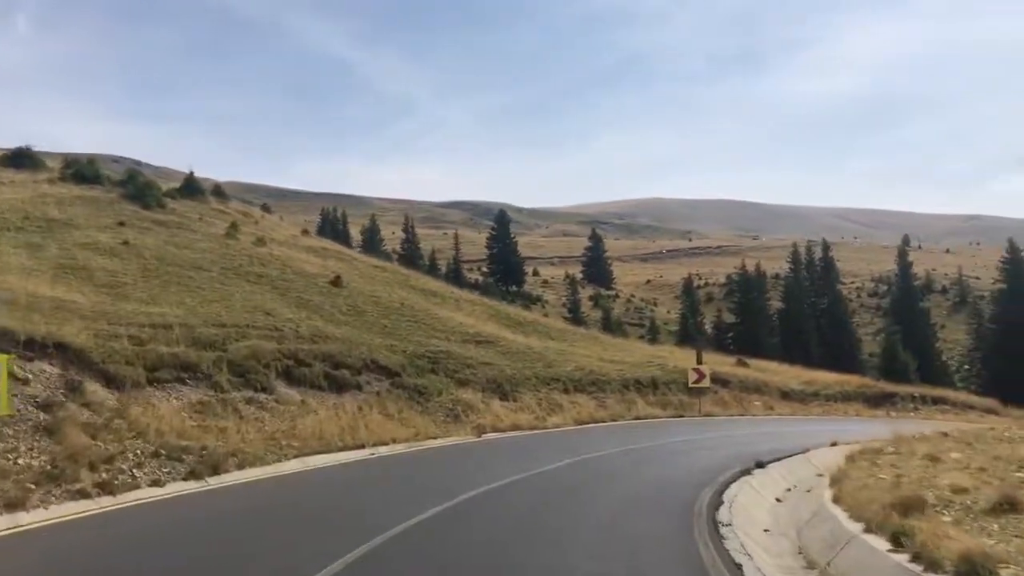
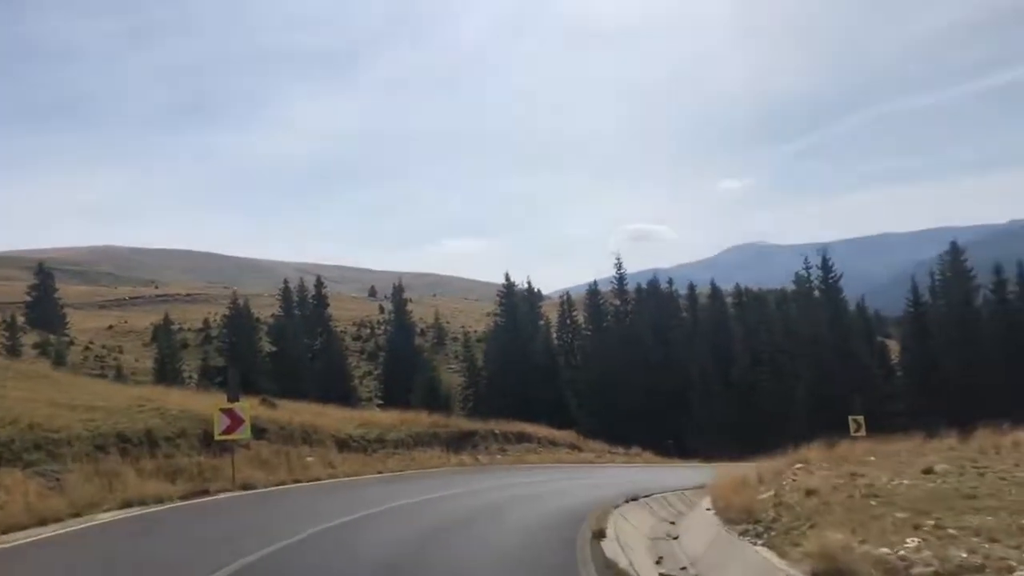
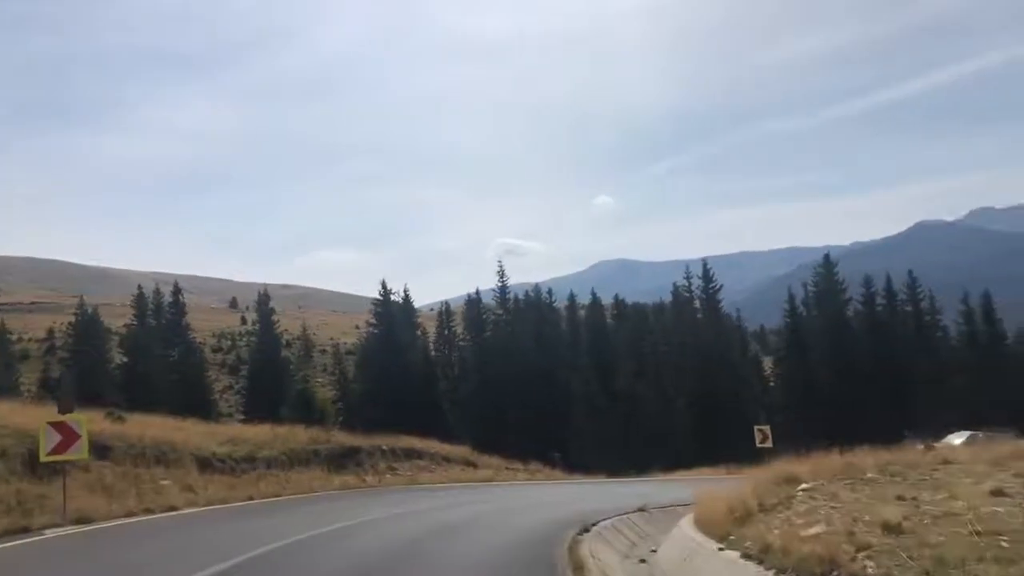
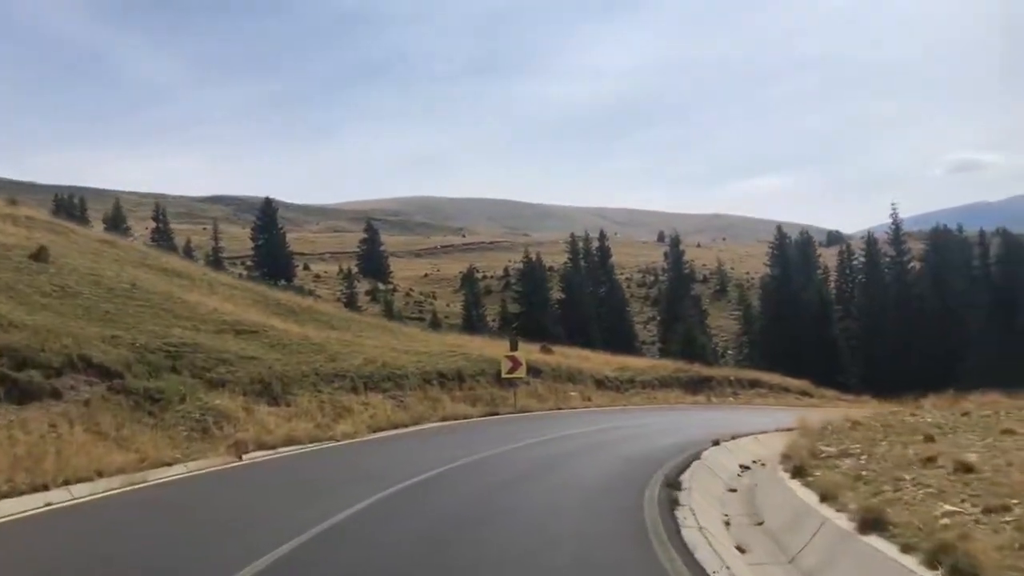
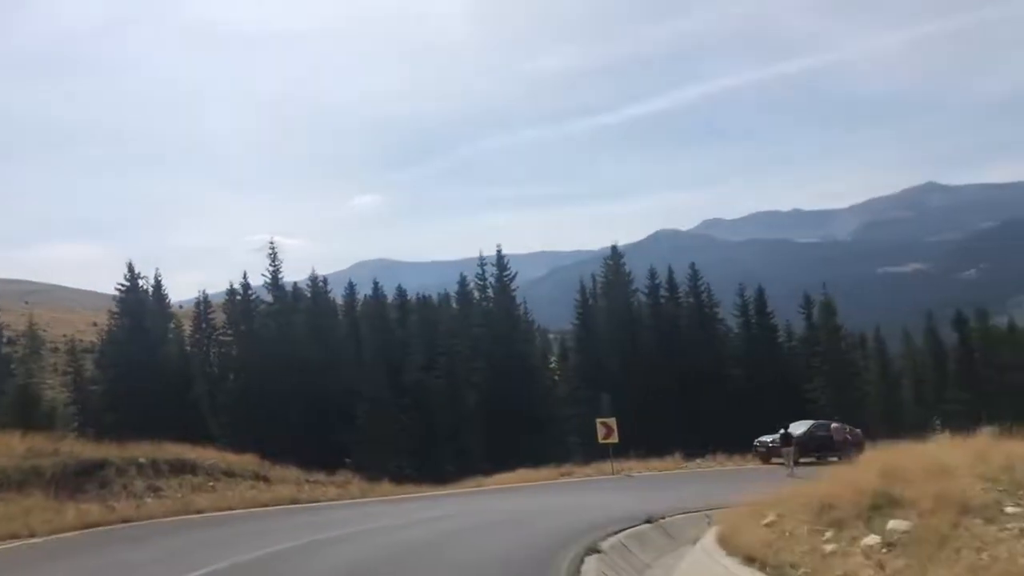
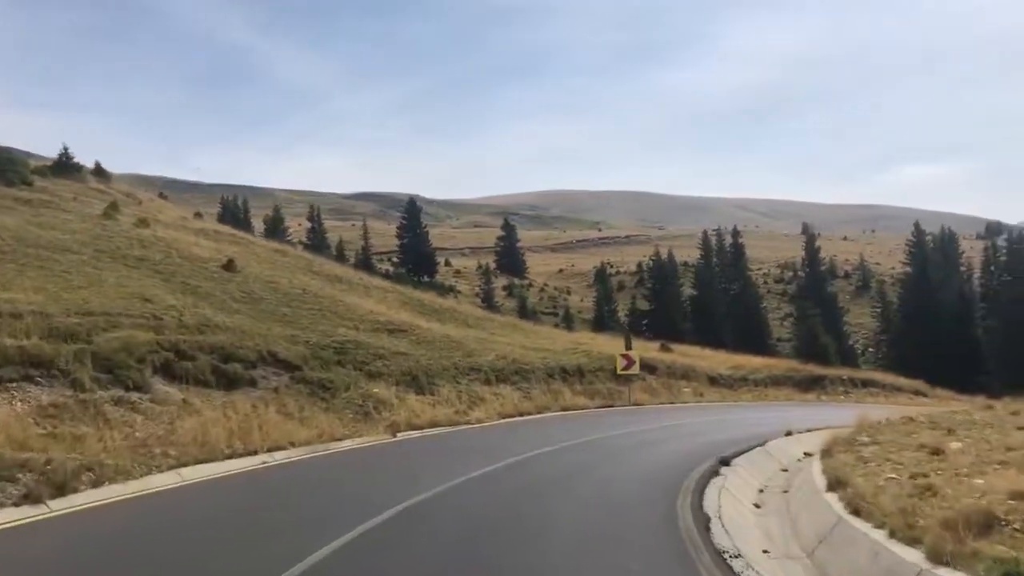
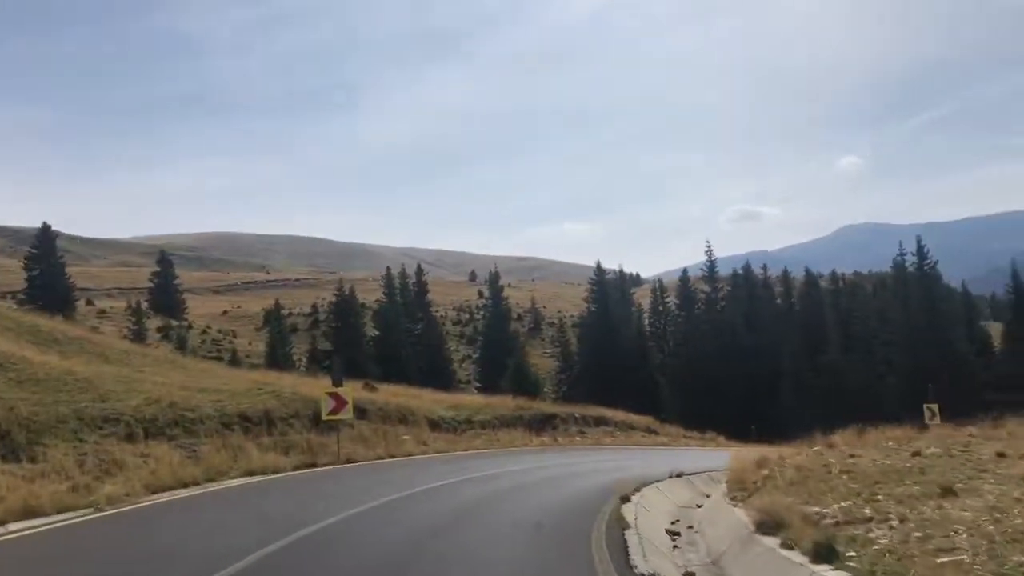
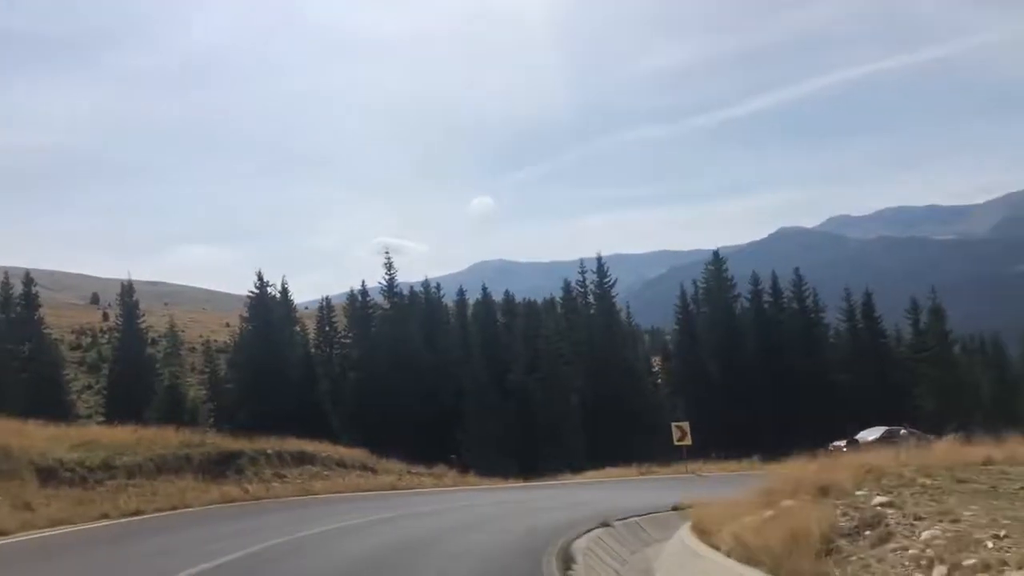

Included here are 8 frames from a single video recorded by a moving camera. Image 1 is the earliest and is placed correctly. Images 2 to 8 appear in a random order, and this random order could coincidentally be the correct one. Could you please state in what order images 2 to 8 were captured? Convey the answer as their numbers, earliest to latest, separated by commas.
6, 4, 7, 2, 3, 8, 5
